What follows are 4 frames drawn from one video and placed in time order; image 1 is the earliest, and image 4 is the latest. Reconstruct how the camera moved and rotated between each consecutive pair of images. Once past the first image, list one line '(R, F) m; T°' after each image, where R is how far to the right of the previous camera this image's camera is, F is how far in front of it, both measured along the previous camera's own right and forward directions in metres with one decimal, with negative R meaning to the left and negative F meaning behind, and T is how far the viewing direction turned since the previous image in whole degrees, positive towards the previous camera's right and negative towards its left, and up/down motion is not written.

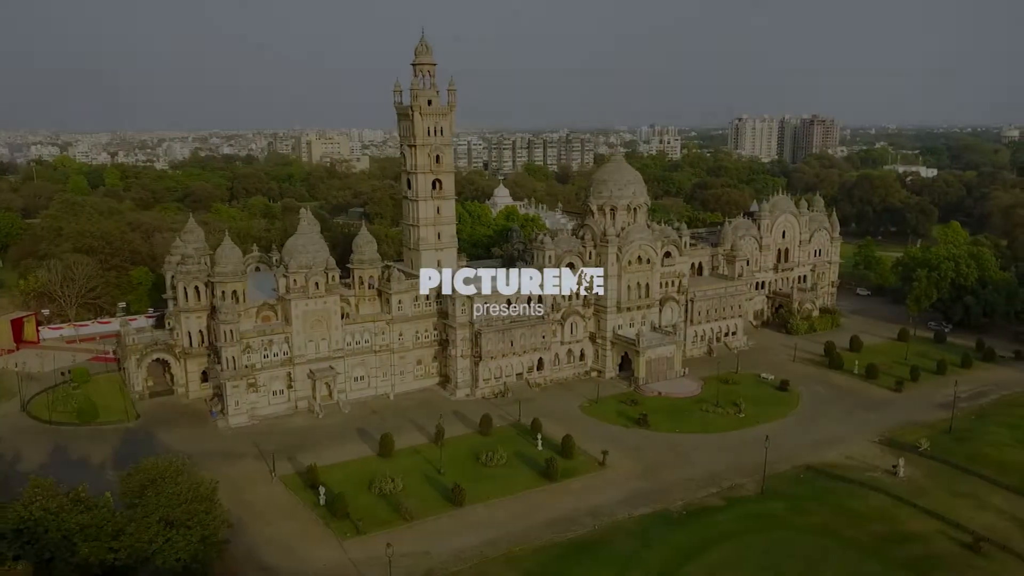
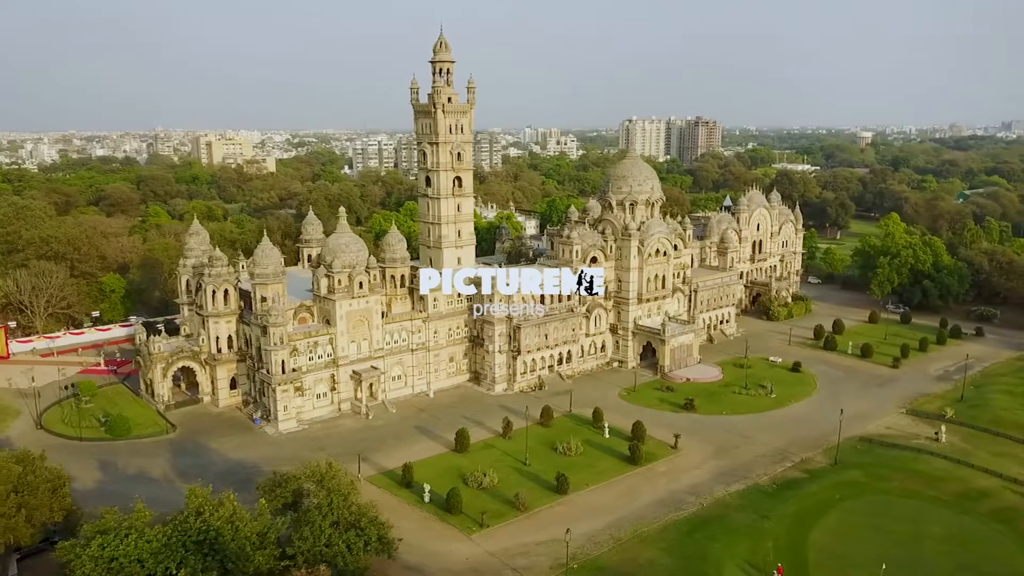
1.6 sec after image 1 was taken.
(-9.3, 0.0) m; +9°
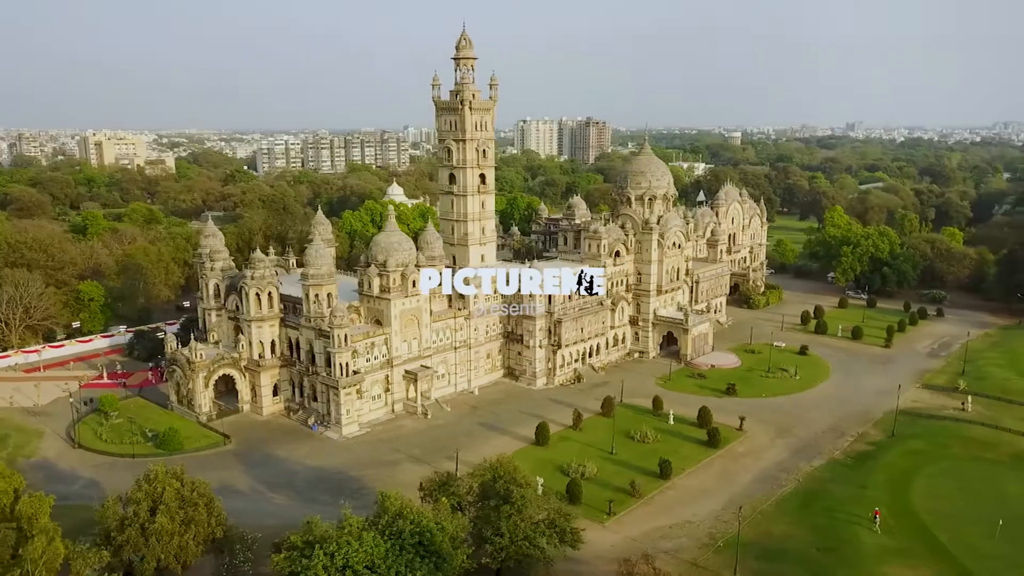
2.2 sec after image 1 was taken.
(-9.7, +0.4) m; +9°
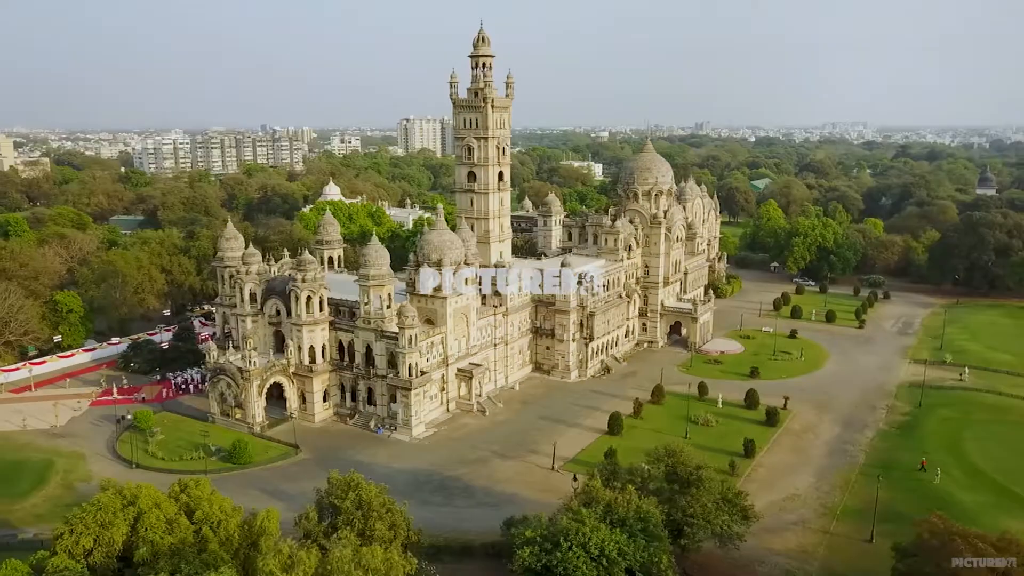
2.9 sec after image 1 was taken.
(-10.2, +0.4) m; +10°
